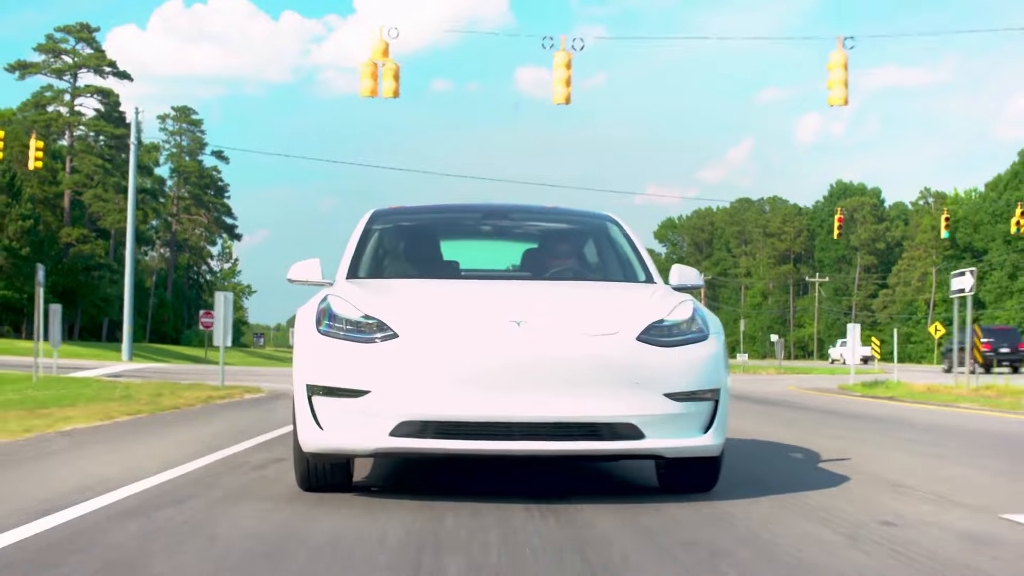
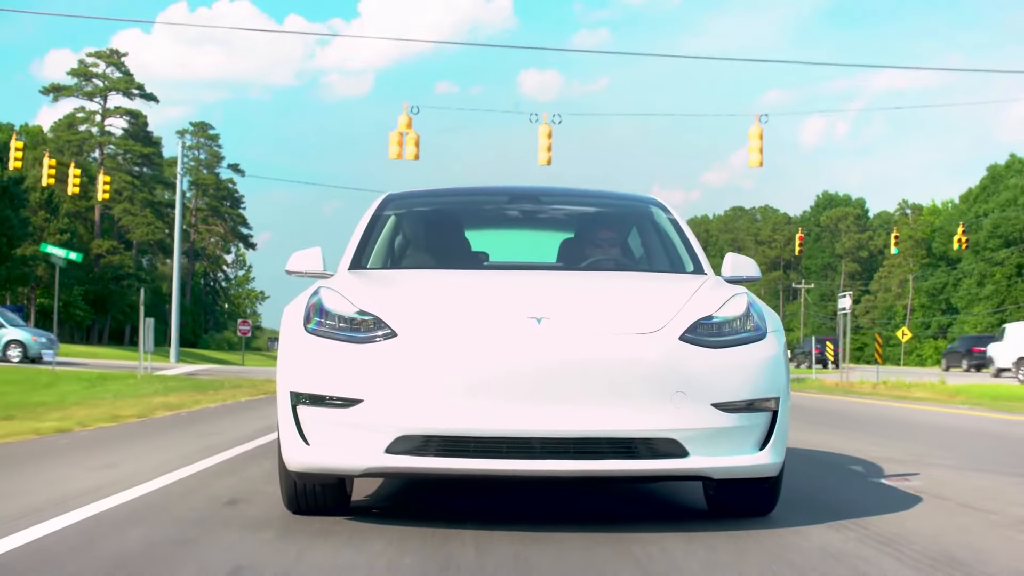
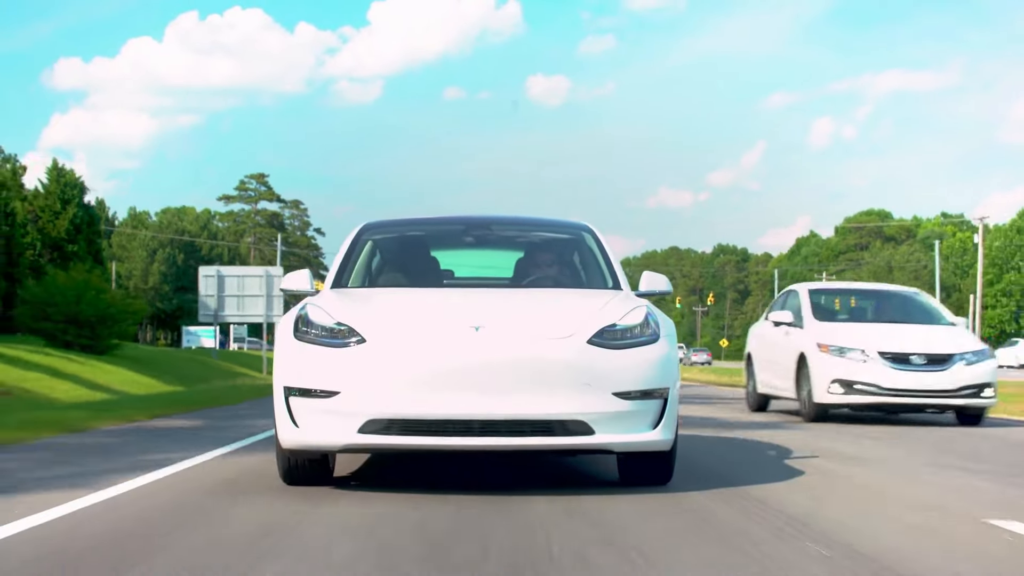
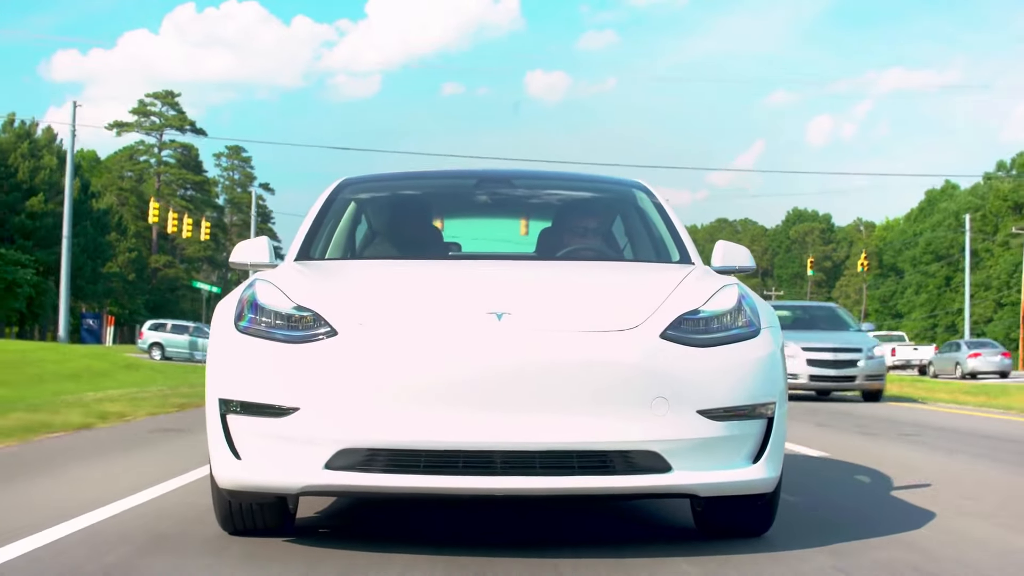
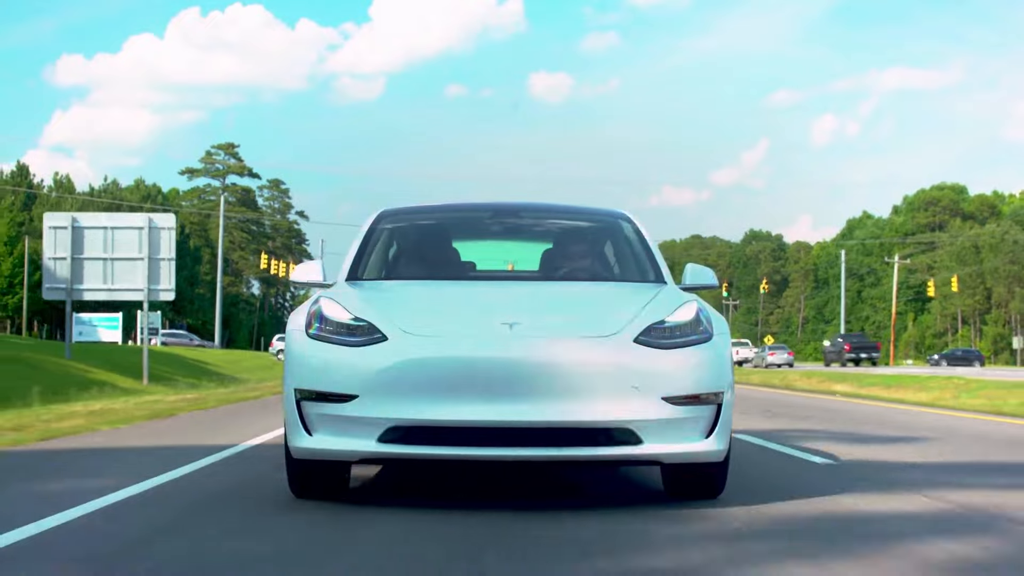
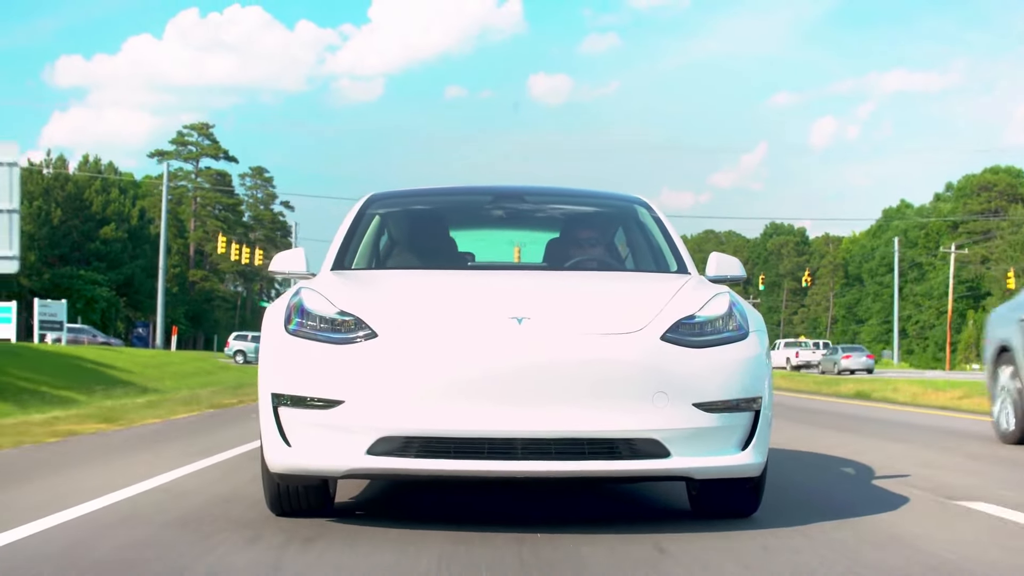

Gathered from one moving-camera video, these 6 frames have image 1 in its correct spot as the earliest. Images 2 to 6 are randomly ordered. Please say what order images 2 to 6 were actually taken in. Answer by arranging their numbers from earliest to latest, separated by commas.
2, 4, 6, 5, 3
